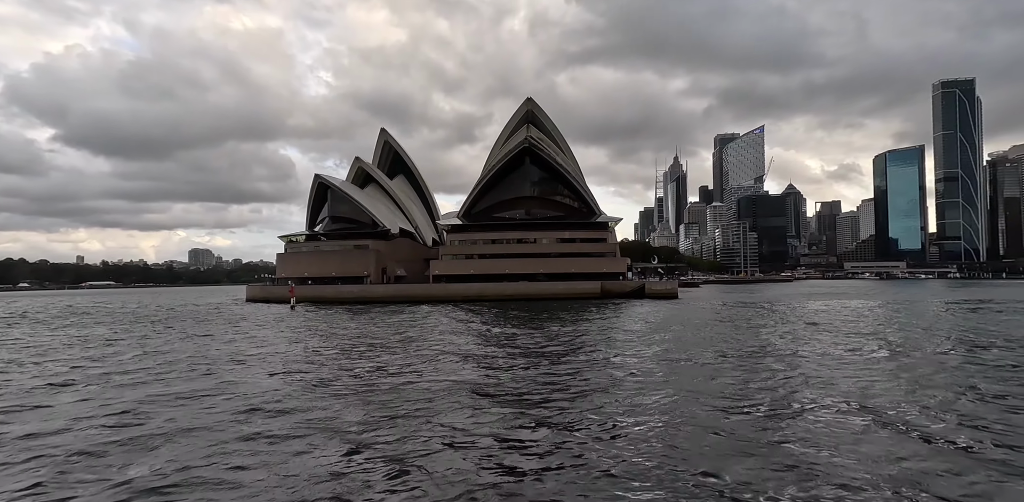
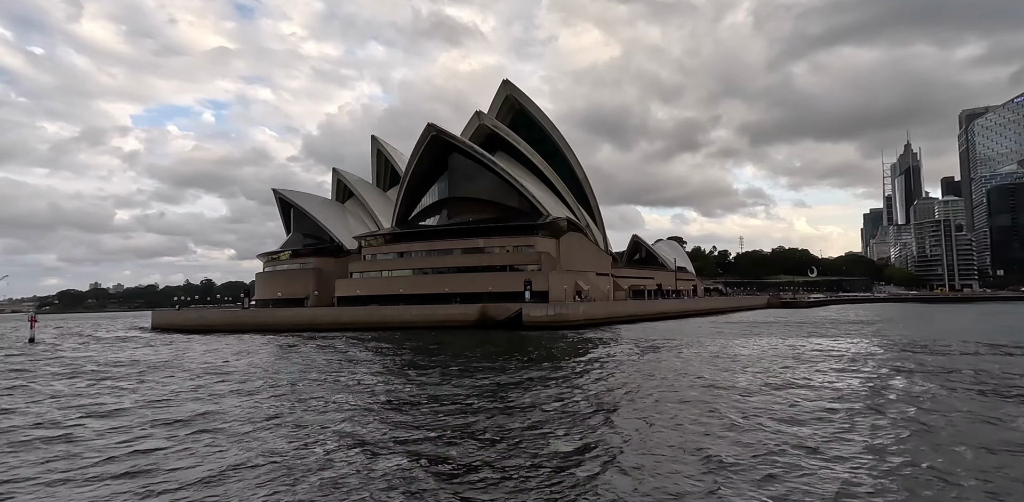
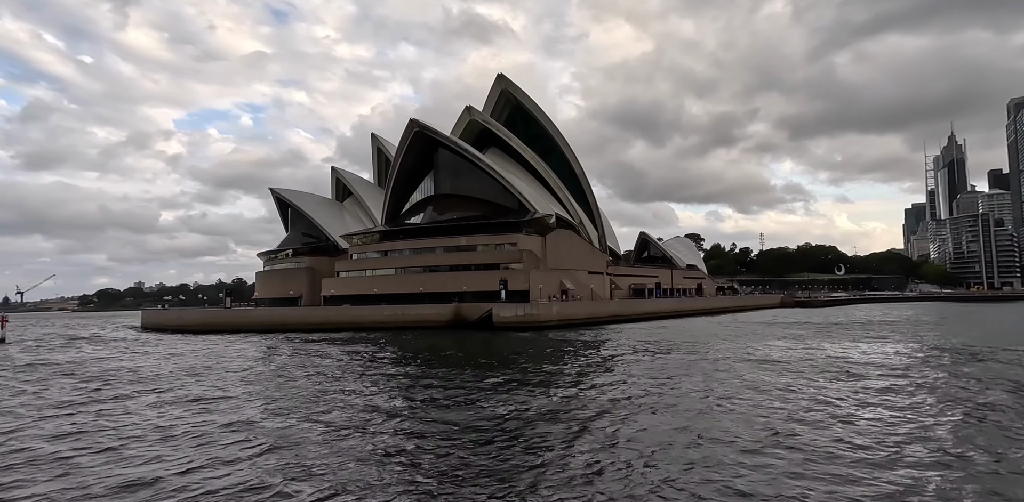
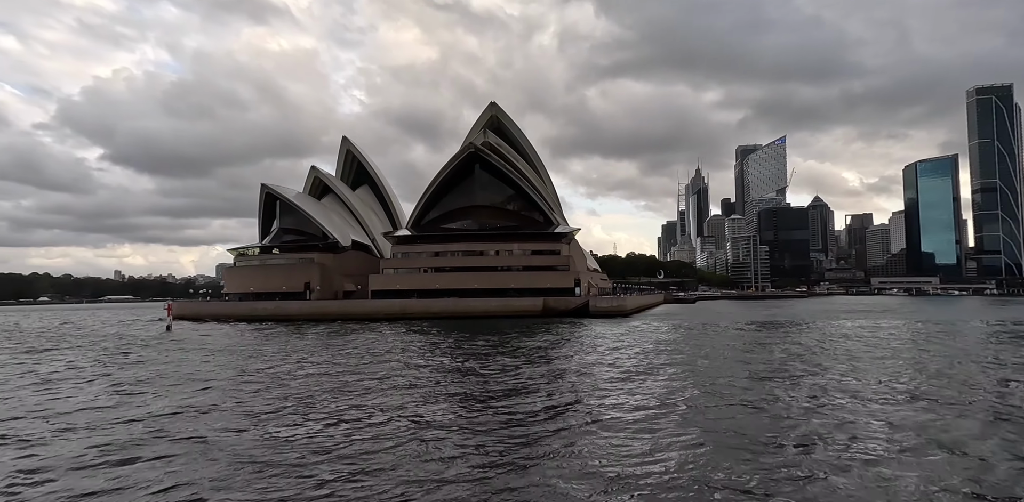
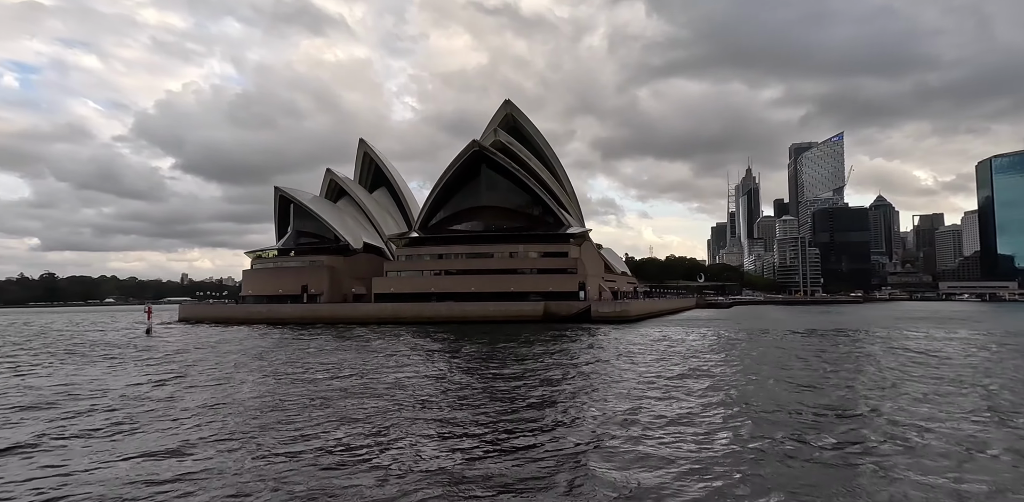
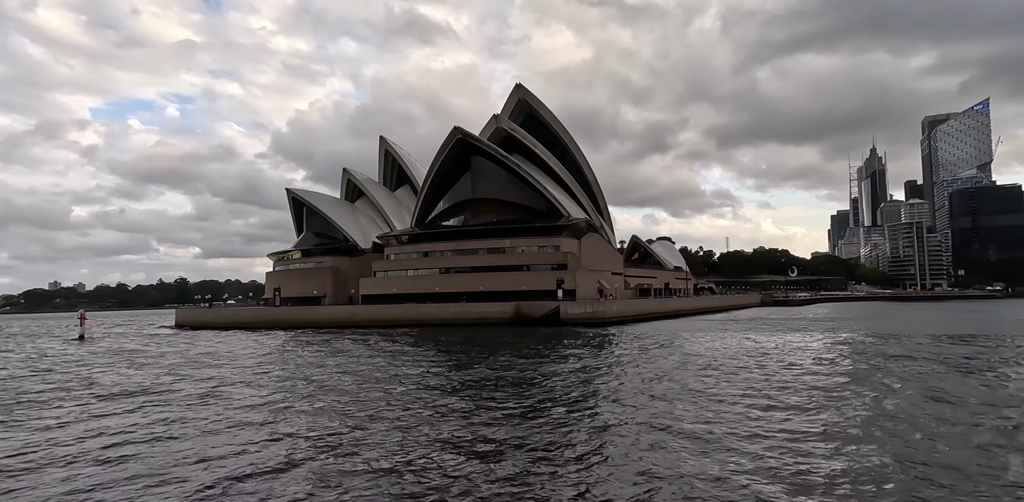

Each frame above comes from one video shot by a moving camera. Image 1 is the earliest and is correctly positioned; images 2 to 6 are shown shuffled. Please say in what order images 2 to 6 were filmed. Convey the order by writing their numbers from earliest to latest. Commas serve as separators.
4, 5, 6, 2, 3
